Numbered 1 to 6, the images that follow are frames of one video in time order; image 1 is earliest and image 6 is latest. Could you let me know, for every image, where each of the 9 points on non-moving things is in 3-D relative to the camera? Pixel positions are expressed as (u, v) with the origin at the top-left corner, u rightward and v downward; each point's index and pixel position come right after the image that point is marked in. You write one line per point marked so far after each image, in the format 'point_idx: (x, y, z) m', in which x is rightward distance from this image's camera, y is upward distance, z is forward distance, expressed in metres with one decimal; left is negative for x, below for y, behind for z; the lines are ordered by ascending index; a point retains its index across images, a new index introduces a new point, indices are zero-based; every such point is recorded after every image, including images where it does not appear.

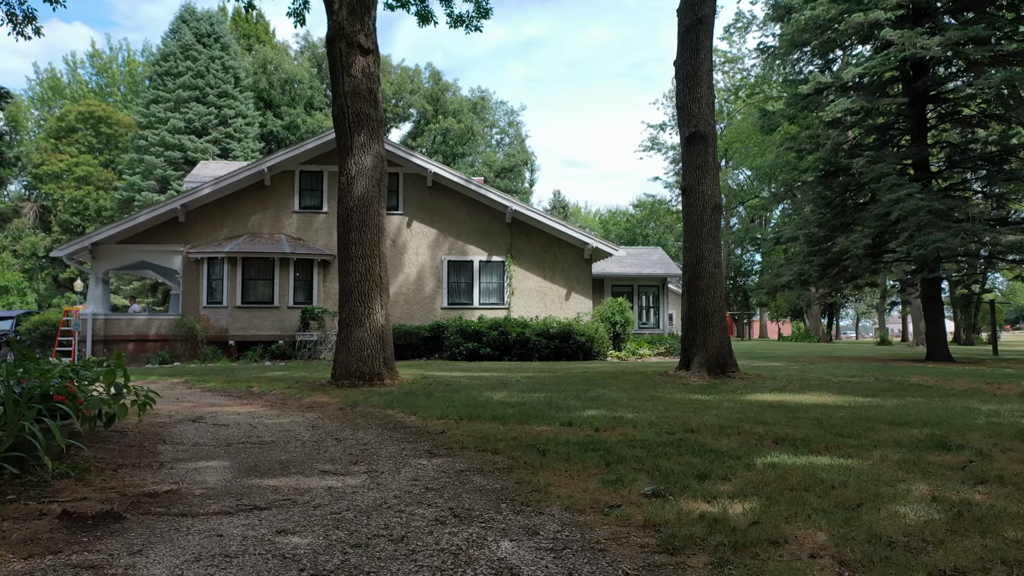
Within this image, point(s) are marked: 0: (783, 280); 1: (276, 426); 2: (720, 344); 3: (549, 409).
0: (+6.0, +0.2, +18.3) m
1: (-1.8, -1.0, +6.1) m
2: (+2.5, -0.7, +9.9) m
3: (+0.3, -1.0, +6.6) m
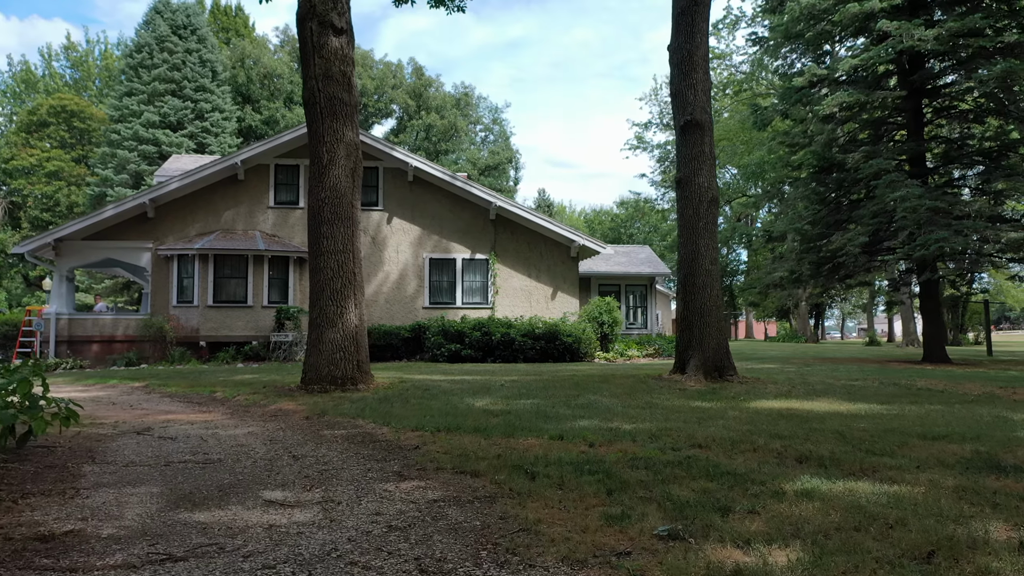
0: (+5.7, +0.2, +17.8) m
1: (-1.9, -1.0, +5.5) m
2: (+2.3, -0.6, +9.3) m
3: (+0.2, -0.9, +6.0) m
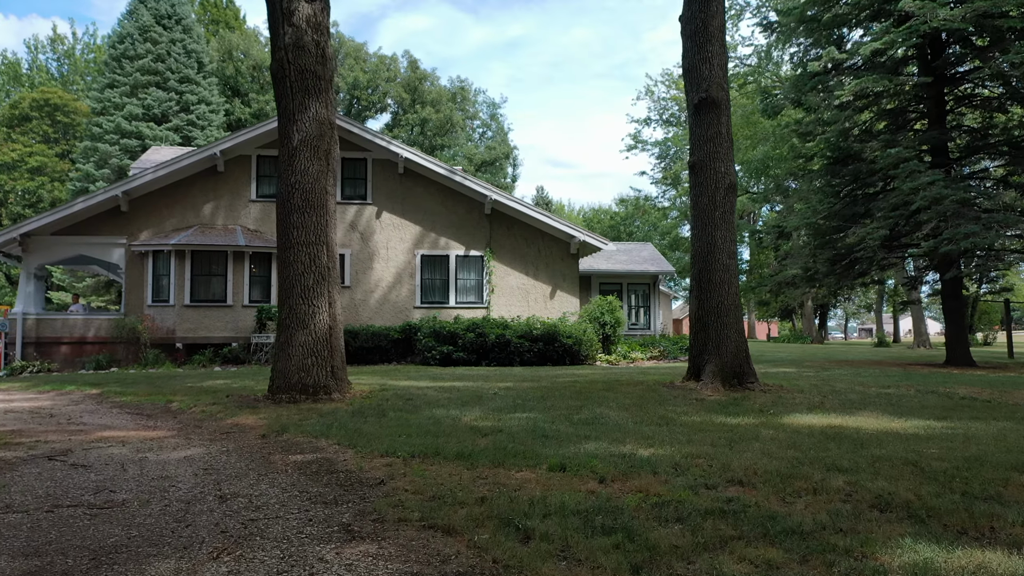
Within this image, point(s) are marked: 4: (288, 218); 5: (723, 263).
0: (+5.6, +0.2, +16.8) m
1: (-1.9, -1.0, +4.5) m
2: (+2.3, -0.6, +8.3) m
3: (+0.1, -0.9, +5.0) m
4: (-2.1, +0.7, +7.9) m
5: (+2.1, +0.3, +8.4) m
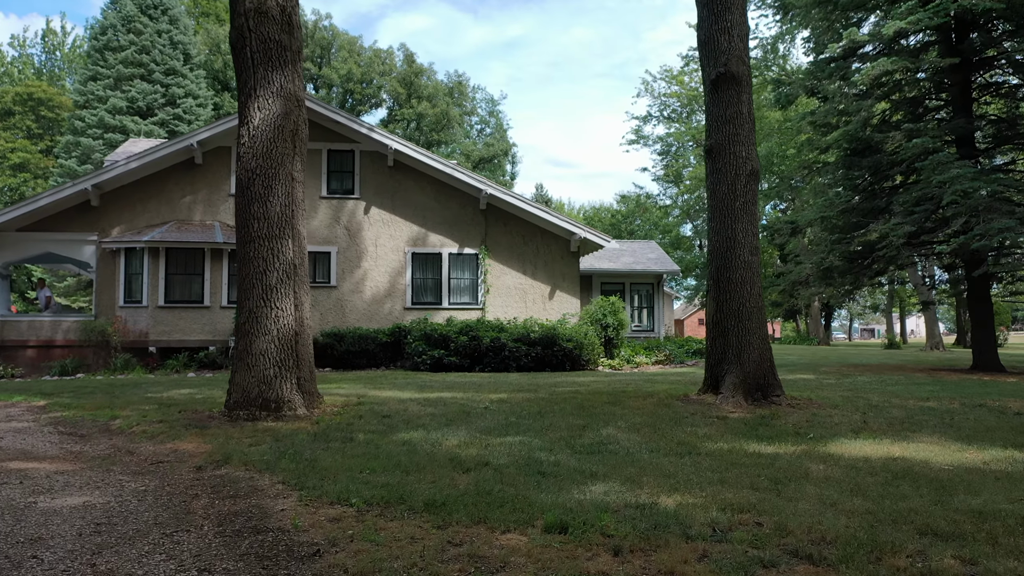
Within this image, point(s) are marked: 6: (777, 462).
0: (+5.5, +0.2, +15.8) m
1: (-2.0, -1.0, +3.4) m
2: (+2.2, -0.6, +7.3) m
3: (+0.1, -0.9, +4.0) m
4: (-2.2, +0.7, +6.9) m
5: (+2.1, +0.2, +7.4) m
6: (+1.4, -0.9, +4.3) m
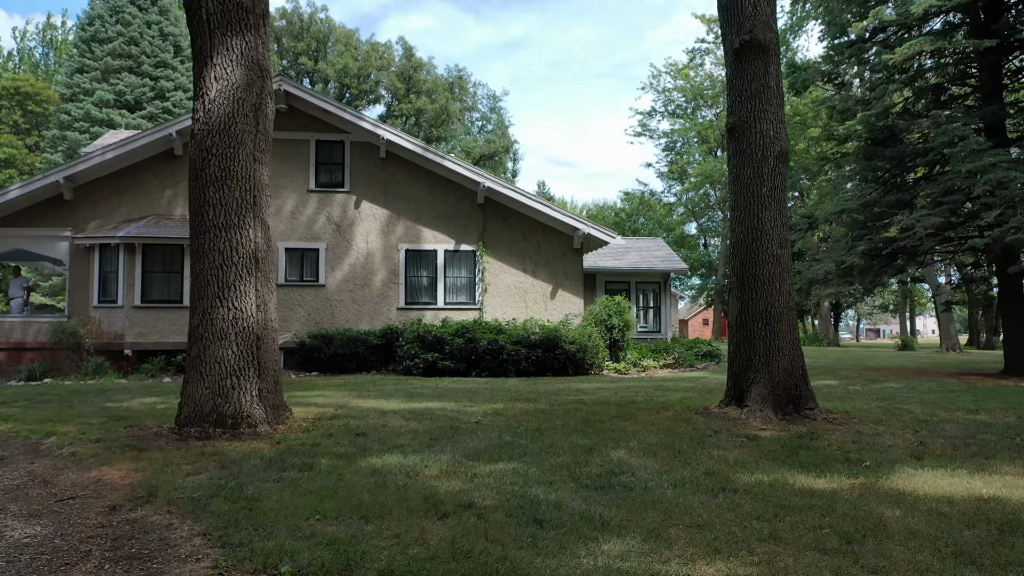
0: (+5.5, +0.3, +14.9) m
1: (-2.0, -1.0, +2.5) m
2: (+2.2, -0.6, +6.4) m
3: (0.0, -0.9, +3.0) m
4: (-2.2, +0.7, +6.0) m
5: (+2.0, +0.3, +6.5) m
6: (+1.3, -0.9, +3.4) m
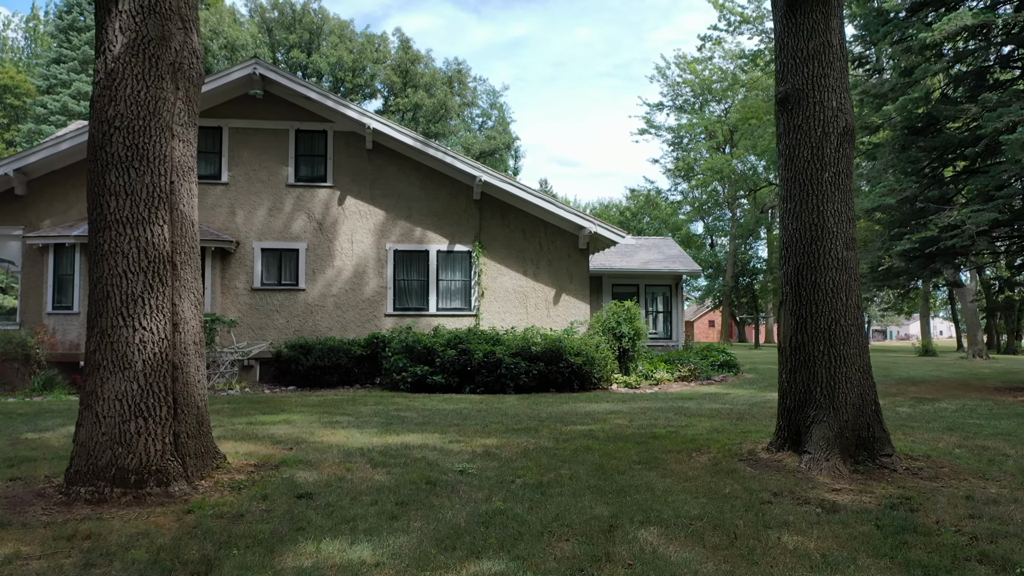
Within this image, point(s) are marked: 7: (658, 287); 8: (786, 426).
0: (+5.5, +0.2, +13.5) m
1: (-2.1, -1.0, +1.2) m
2: (+2.1, -0.7, +5.0) m
3: (0.0, -1.0, +1.7) m
4: (-2.3, +0.6, +4.6) m
5: (+2.0, +0.2, +5.1) m
6: (+1.3, -1.0, +2.0) m
7: (+3.2, 0.0, +17.8) m
8: (+1.7, -0.9, +5.3) m
